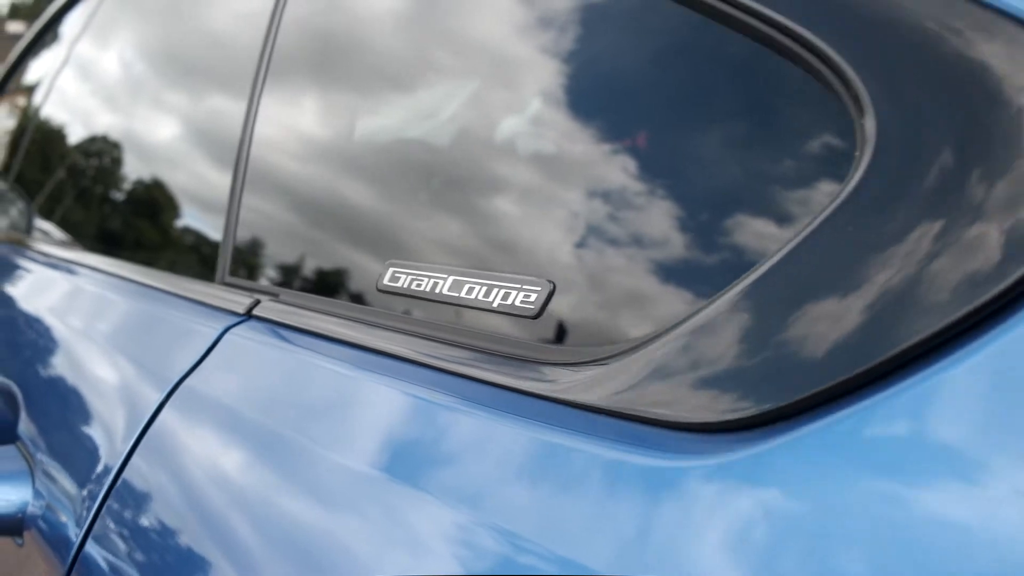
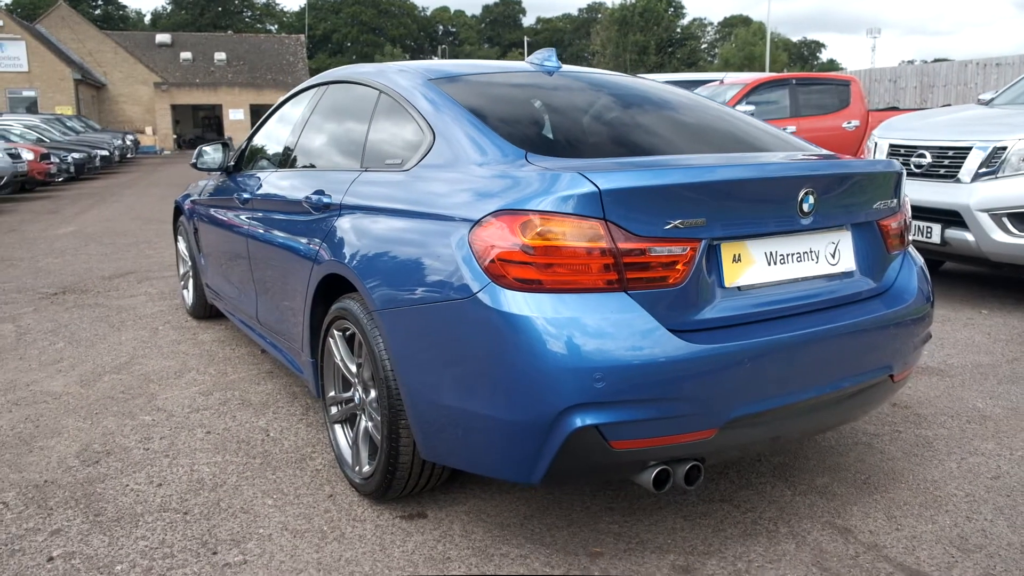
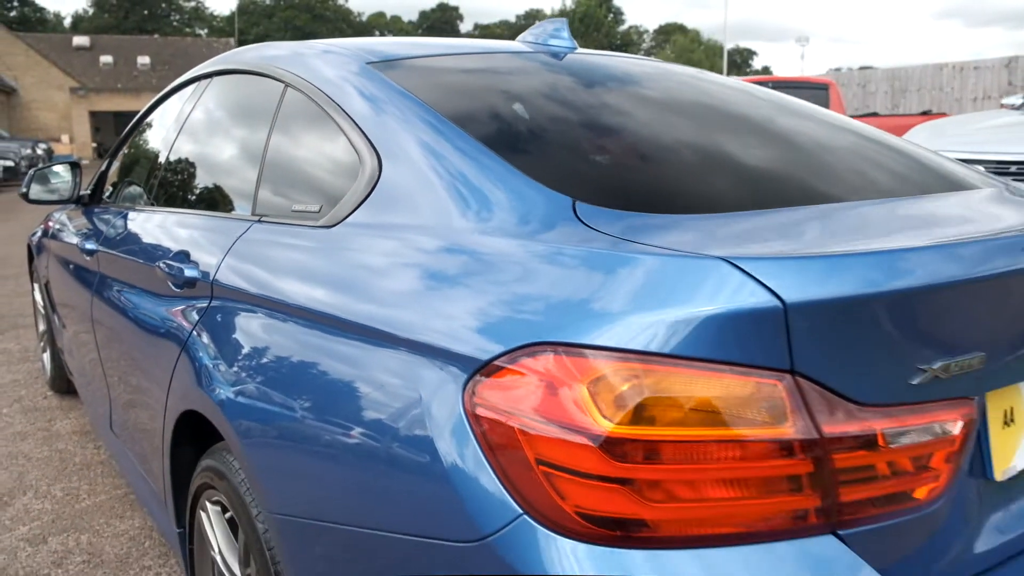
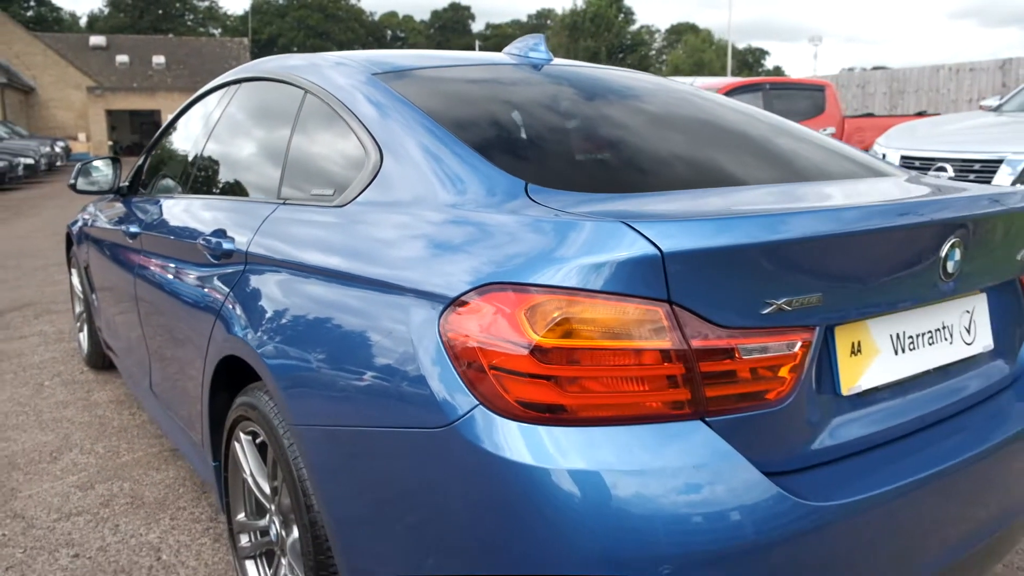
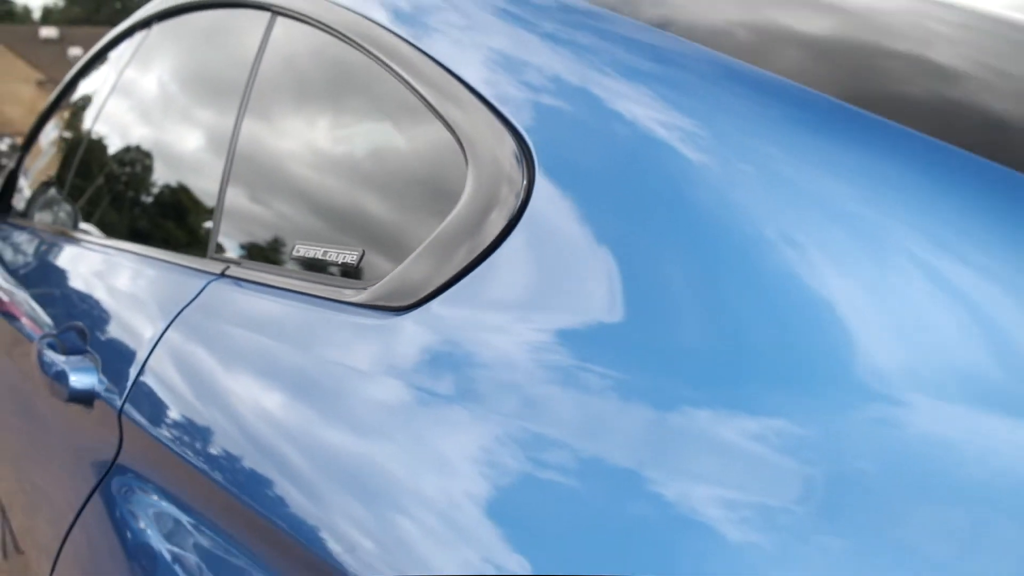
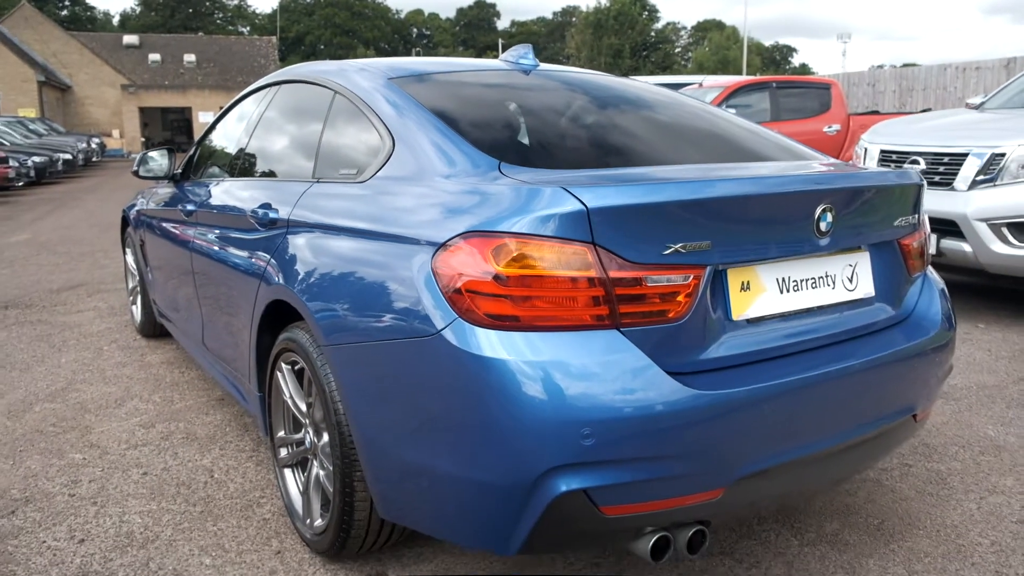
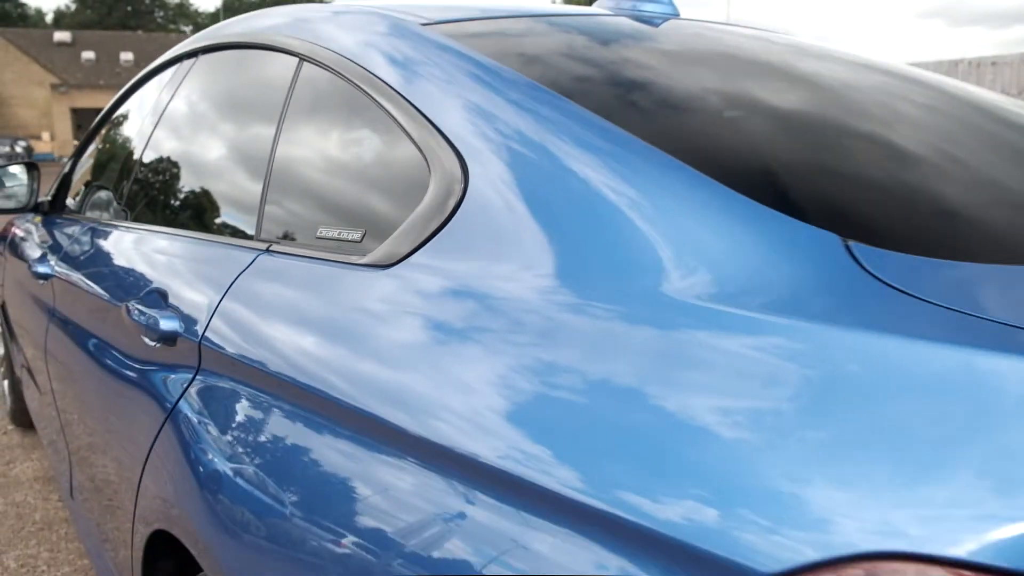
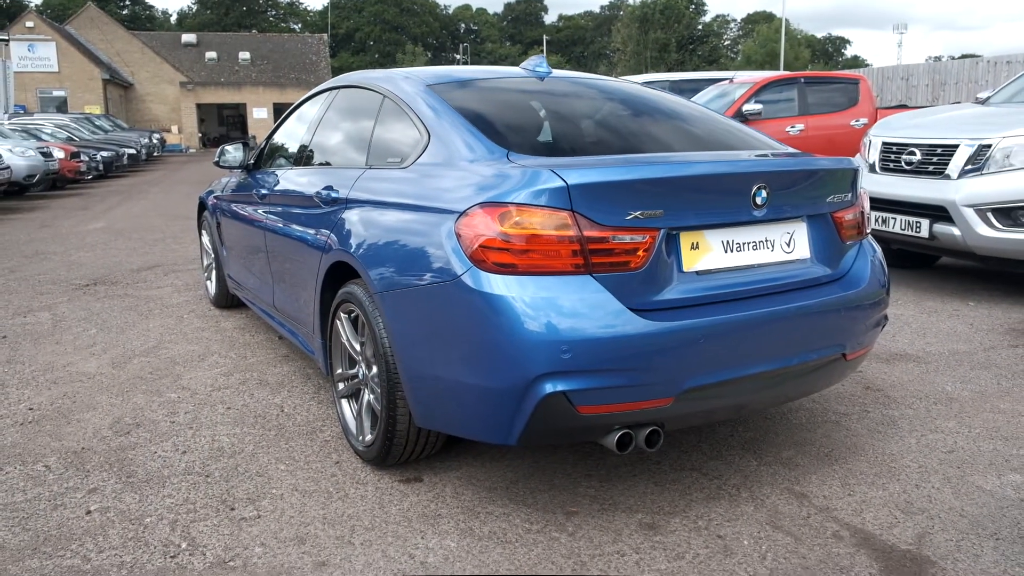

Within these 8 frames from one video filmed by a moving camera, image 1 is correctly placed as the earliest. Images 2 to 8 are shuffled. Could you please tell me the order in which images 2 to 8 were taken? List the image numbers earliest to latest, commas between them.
5, 7, 3, 4, 6, 2, 8
